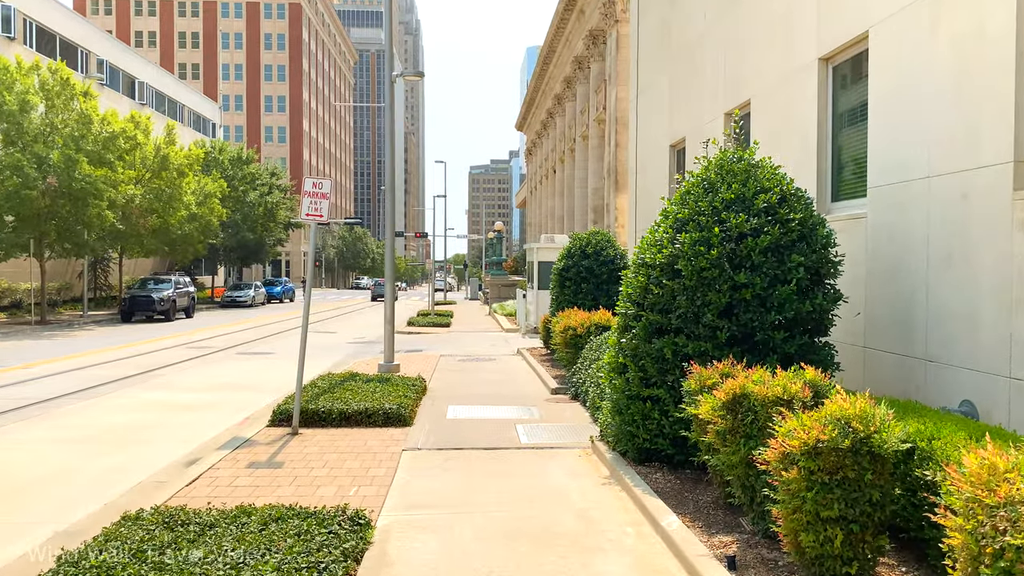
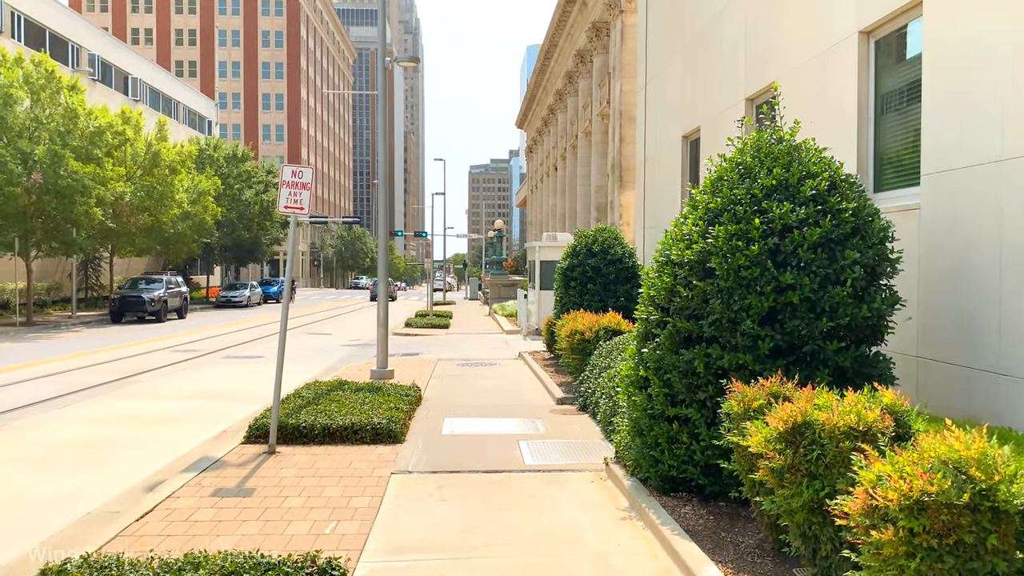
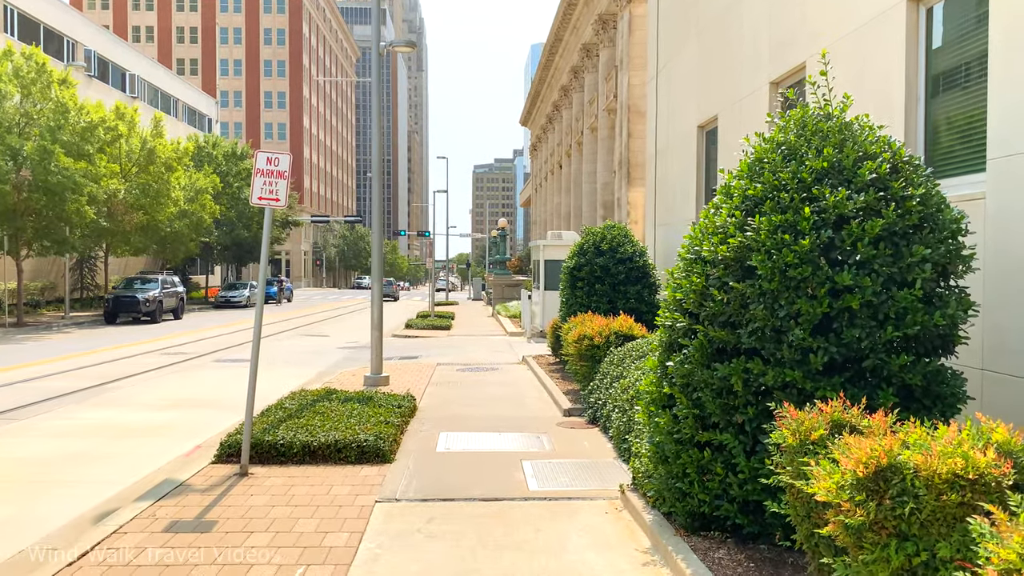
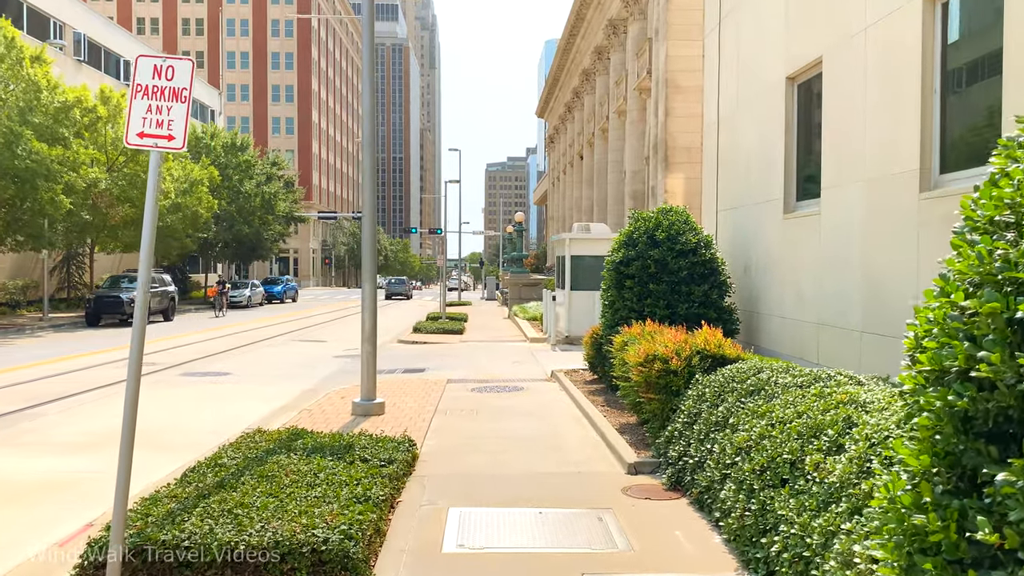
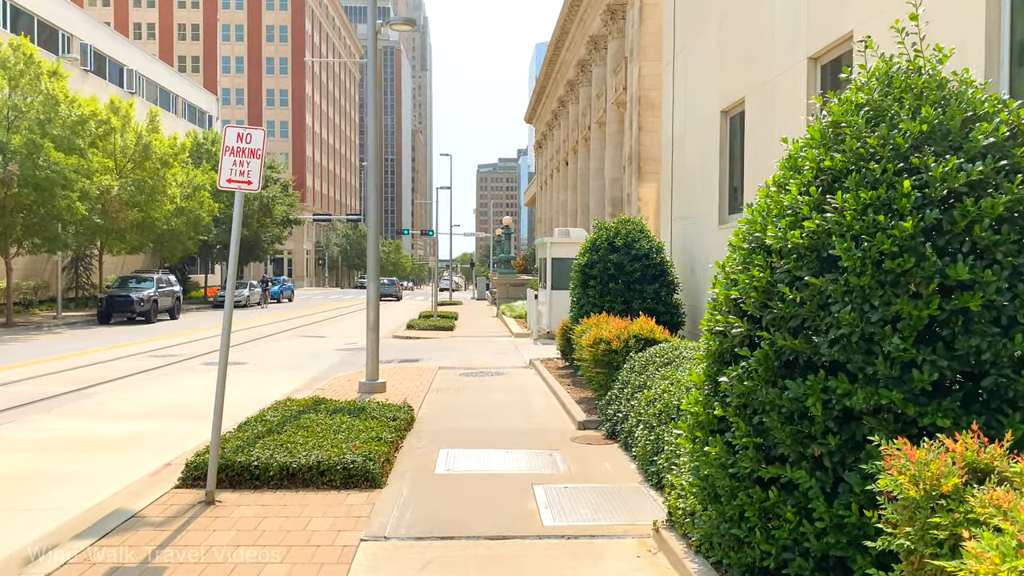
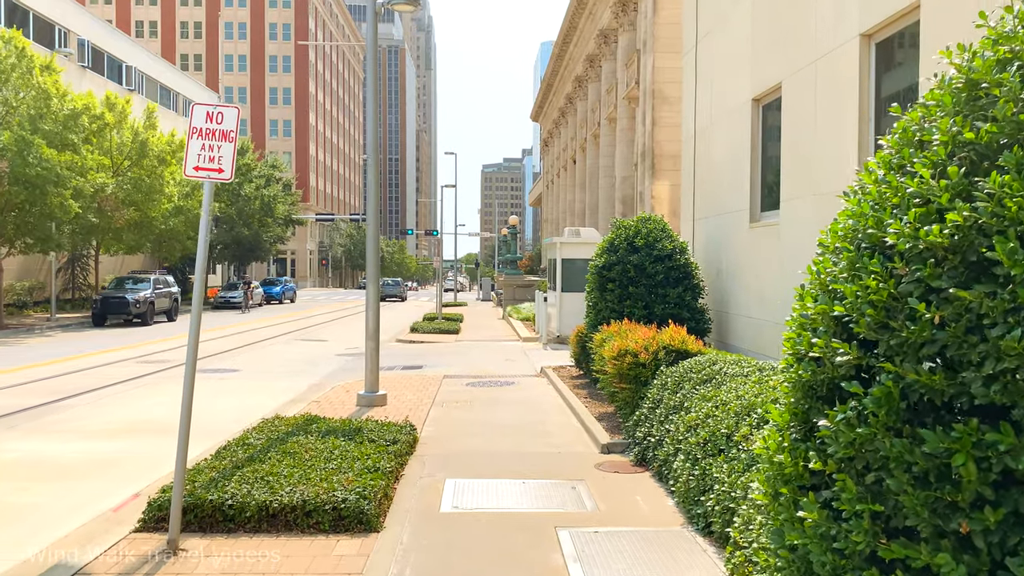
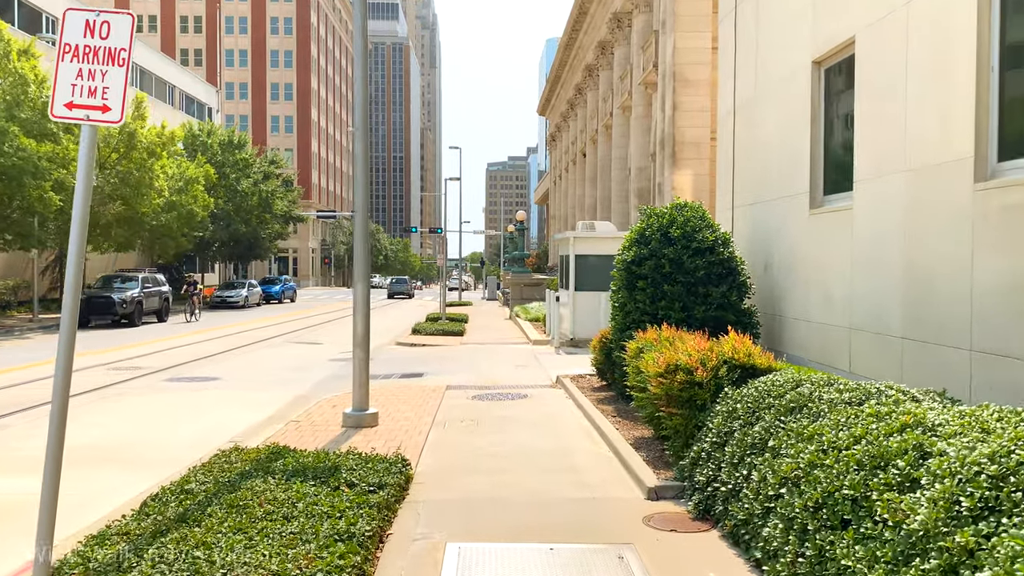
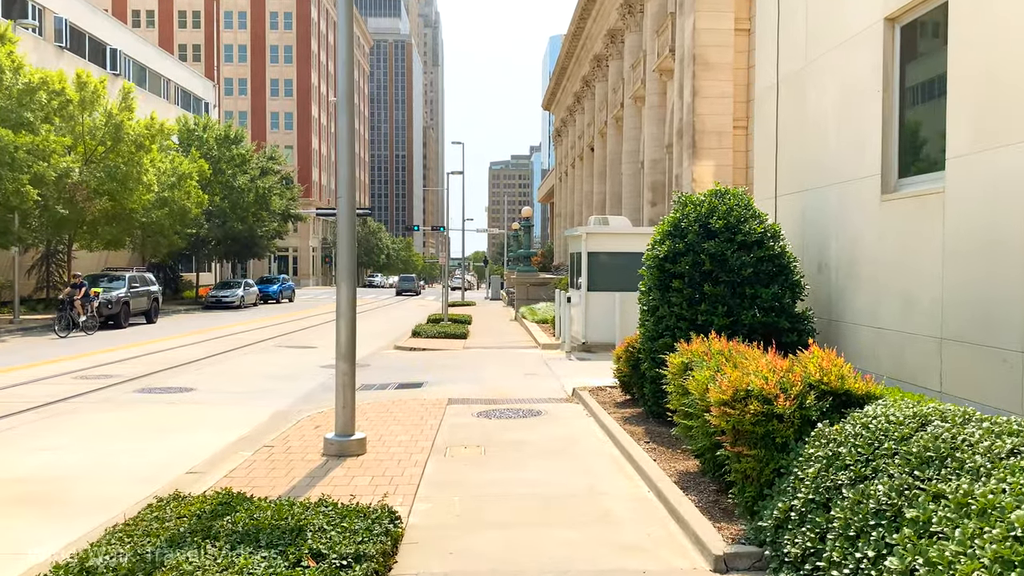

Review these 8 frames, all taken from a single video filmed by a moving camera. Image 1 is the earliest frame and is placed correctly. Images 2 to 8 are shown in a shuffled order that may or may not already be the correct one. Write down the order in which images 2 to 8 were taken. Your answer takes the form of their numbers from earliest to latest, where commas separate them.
2, 3, 5, 6, 4, 7, 8
